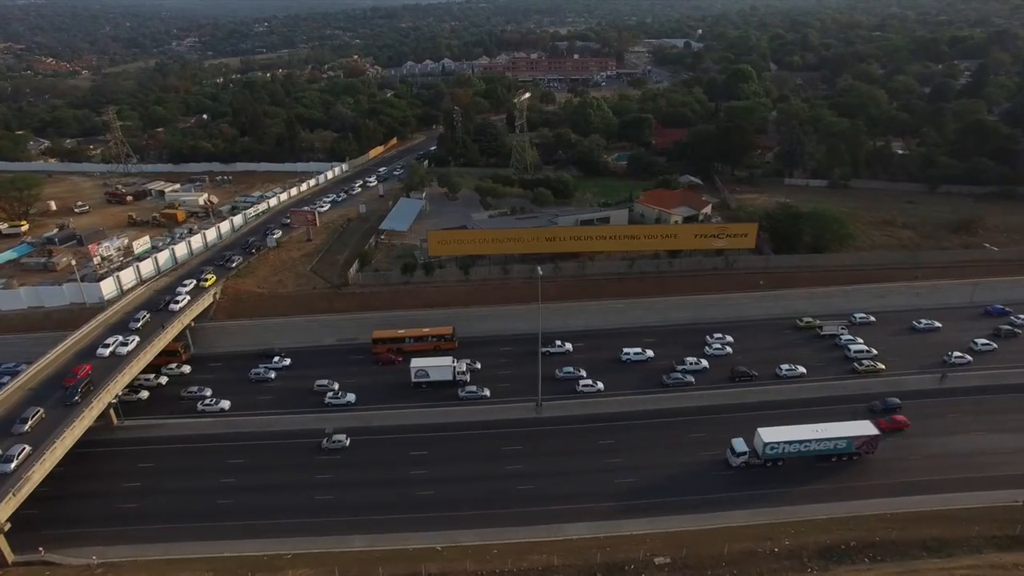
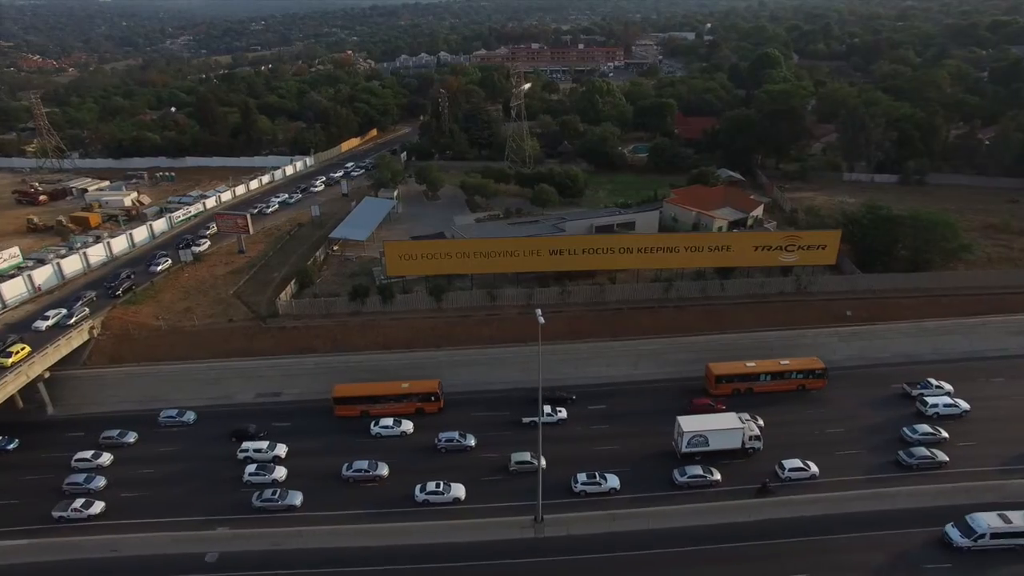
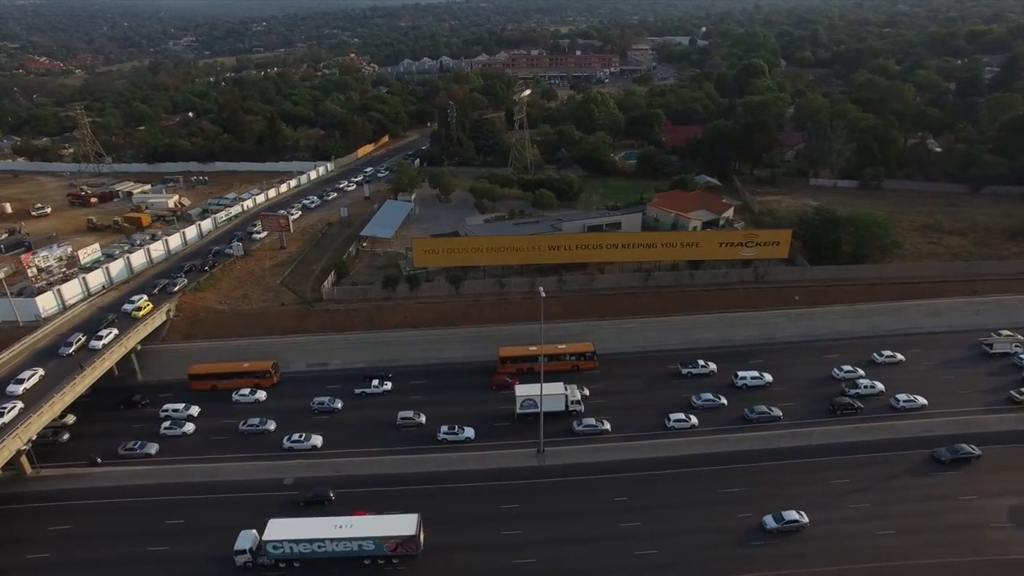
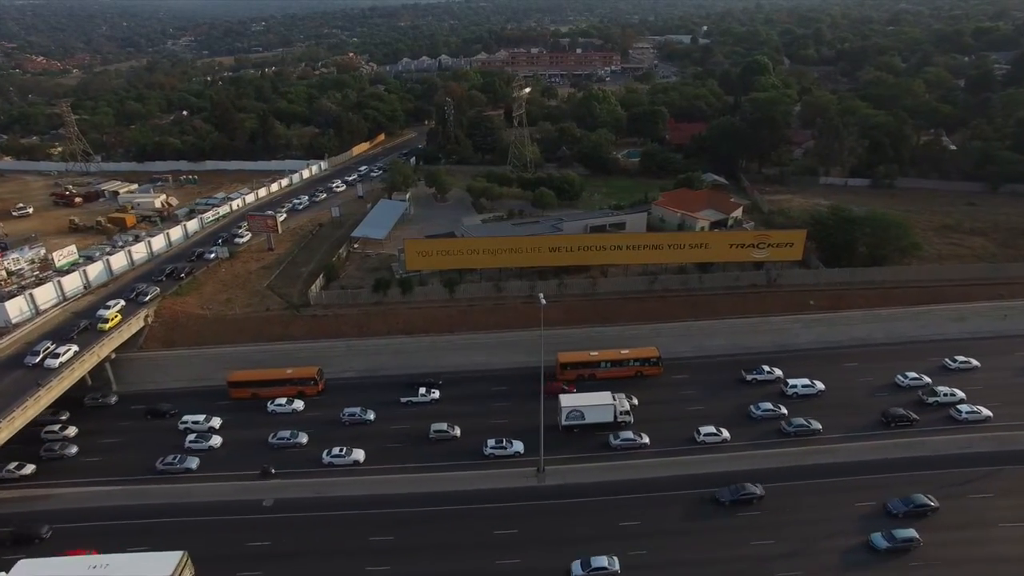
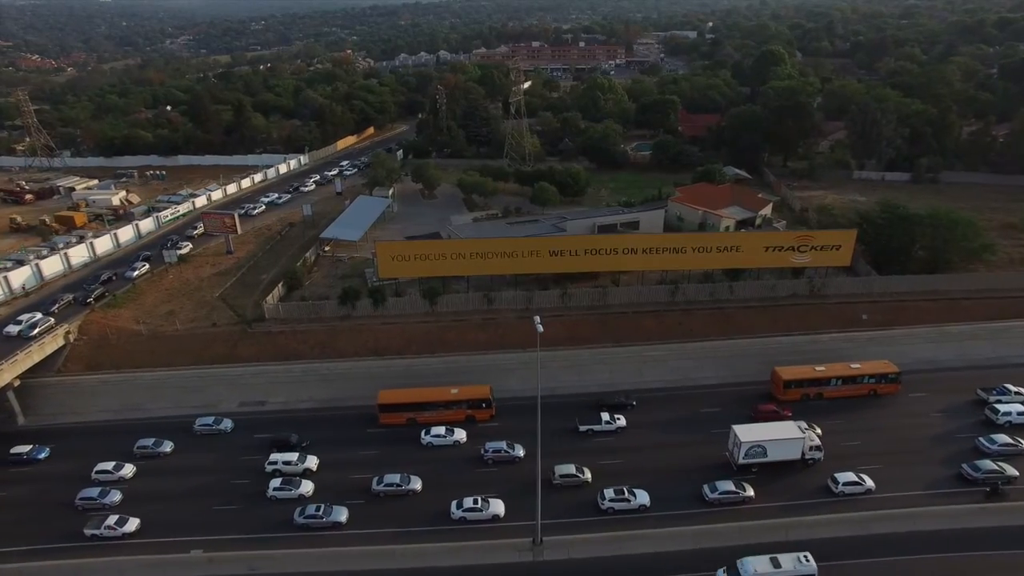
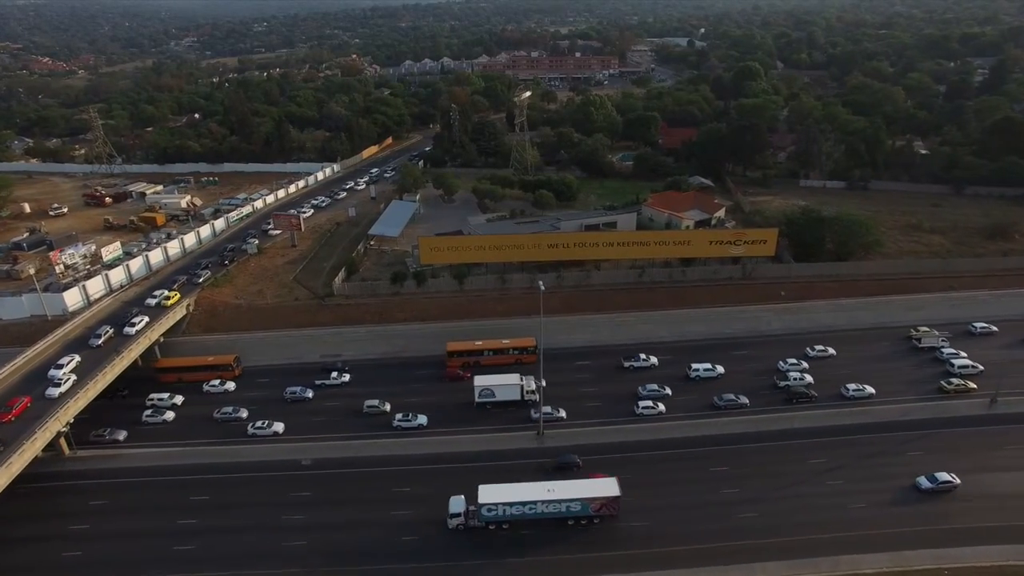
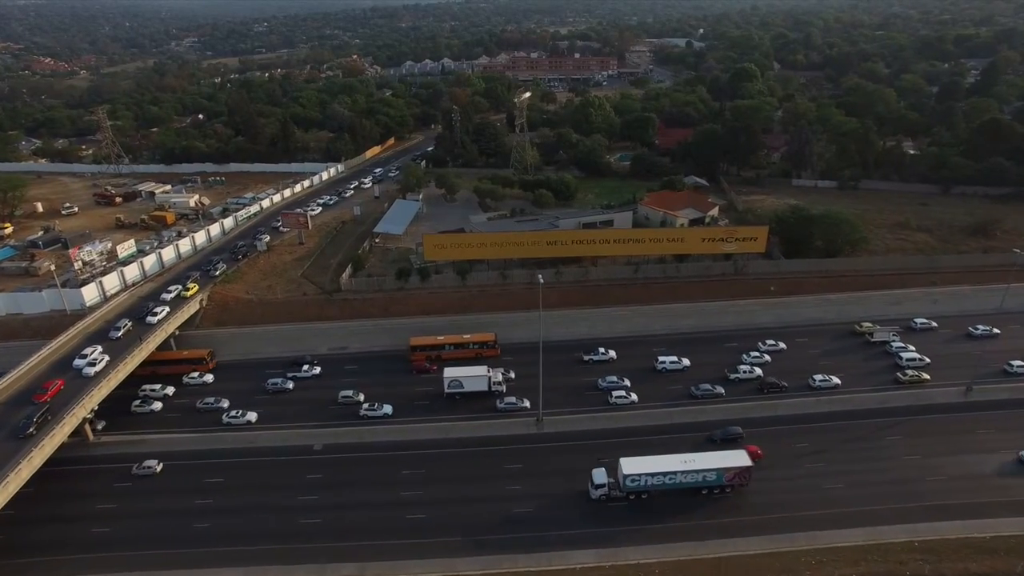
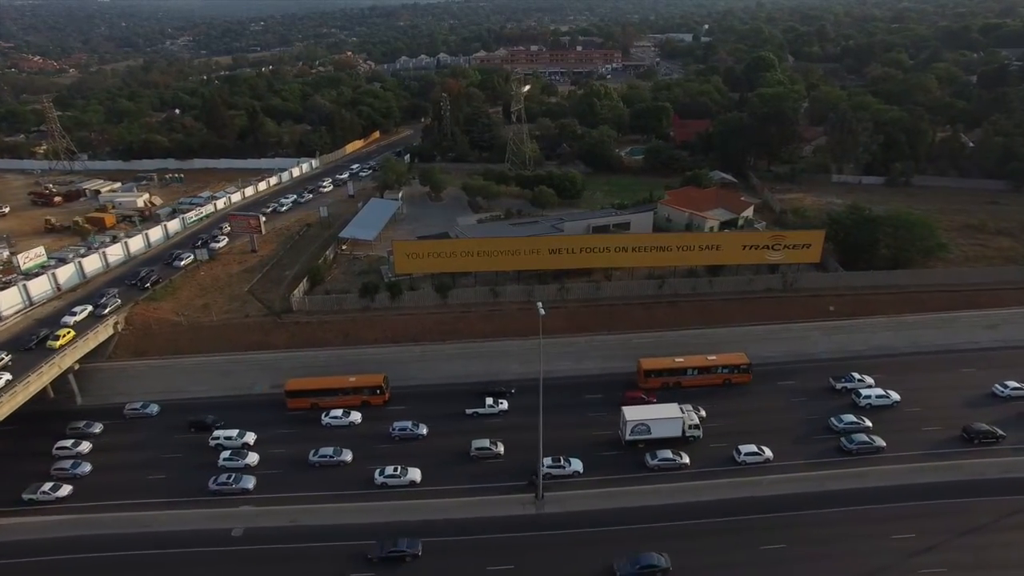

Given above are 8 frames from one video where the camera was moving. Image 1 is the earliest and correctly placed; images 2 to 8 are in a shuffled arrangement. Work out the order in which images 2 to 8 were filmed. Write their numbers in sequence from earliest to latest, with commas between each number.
7, 6, 3, 4, 8, 2, 5
